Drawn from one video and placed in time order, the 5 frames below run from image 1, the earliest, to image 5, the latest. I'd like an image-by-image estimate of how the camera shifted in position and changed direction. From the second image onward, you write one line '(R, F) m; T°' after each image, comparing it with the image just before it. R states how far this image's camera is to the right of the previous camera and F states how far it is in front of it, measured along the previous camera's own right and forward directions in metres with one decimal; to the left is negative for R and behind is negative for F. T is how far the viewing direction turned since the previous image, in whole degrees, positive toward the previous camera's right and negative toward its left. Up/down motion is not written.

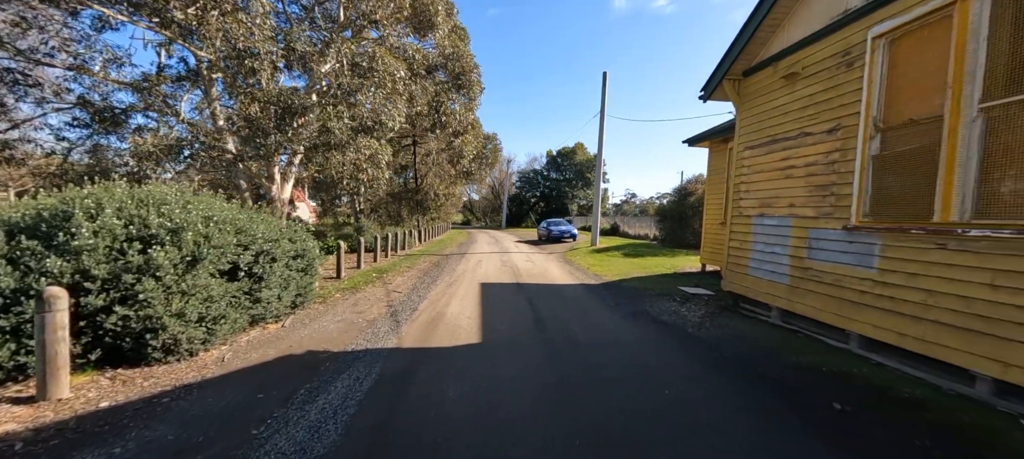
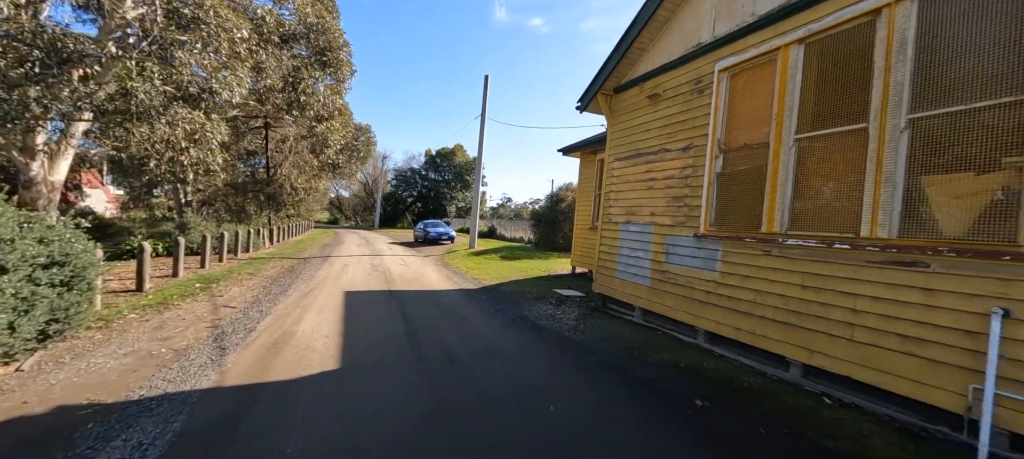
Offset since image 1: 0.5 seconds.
(0.0, +0.4) m; +18°
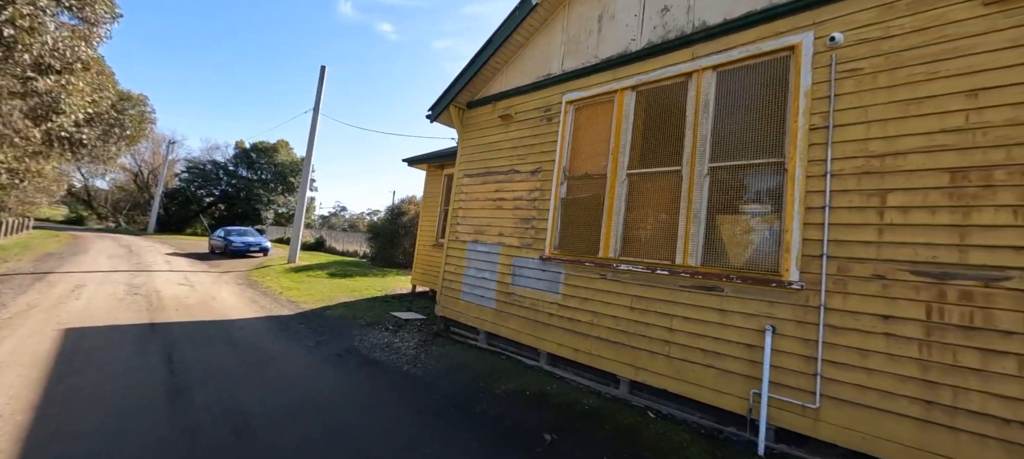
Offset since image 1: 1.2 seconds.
(0.0, +0.5) m; +23°
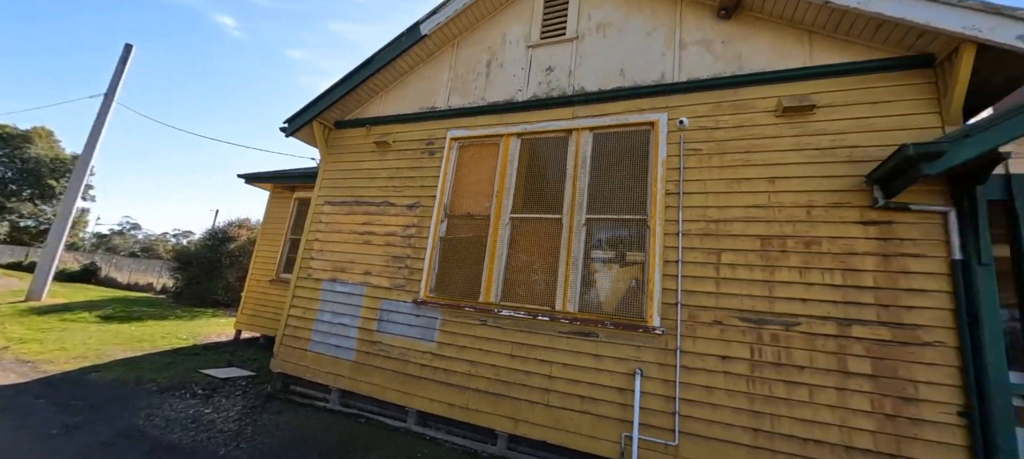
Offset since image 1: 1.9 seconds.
(-0.2, +0.3) m; +21°
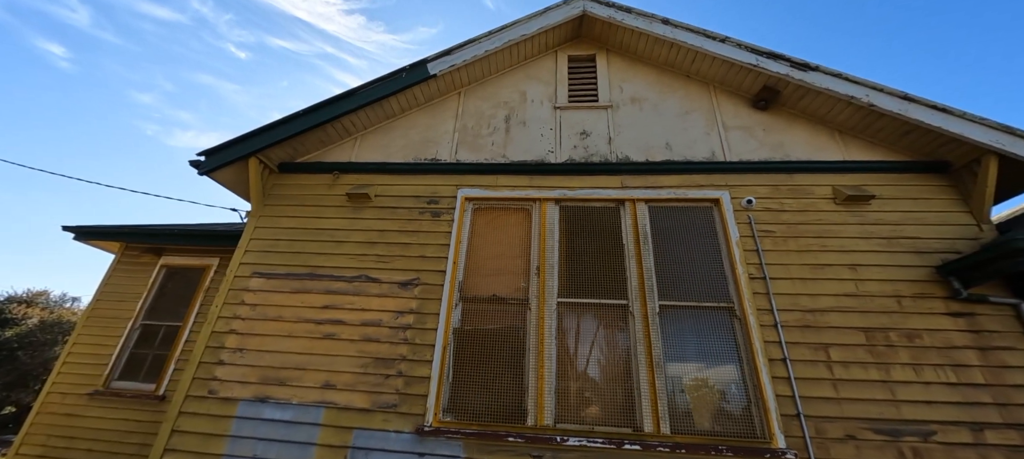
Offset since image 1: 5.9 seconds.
(-1.4, +1.2) m; +18°
